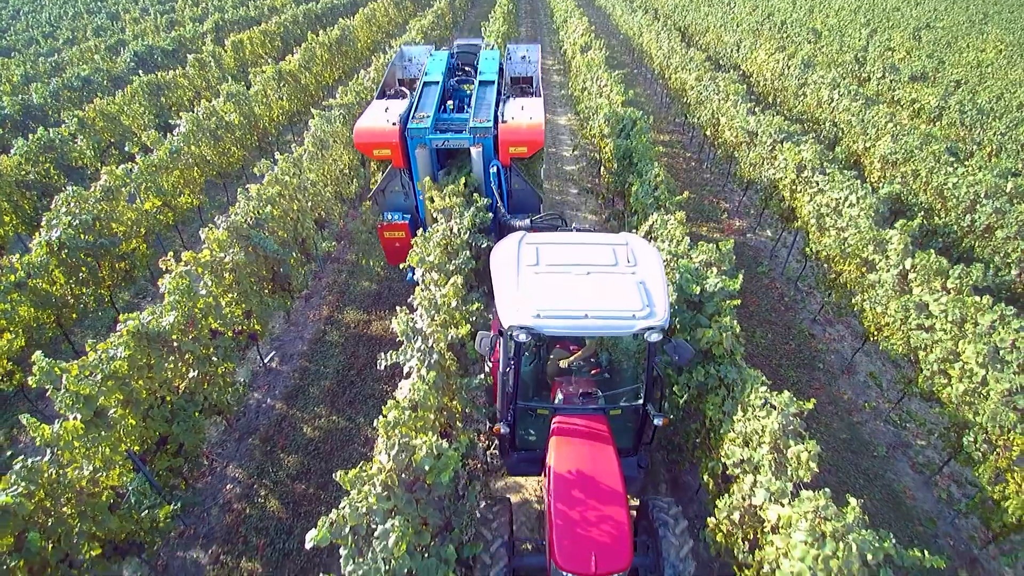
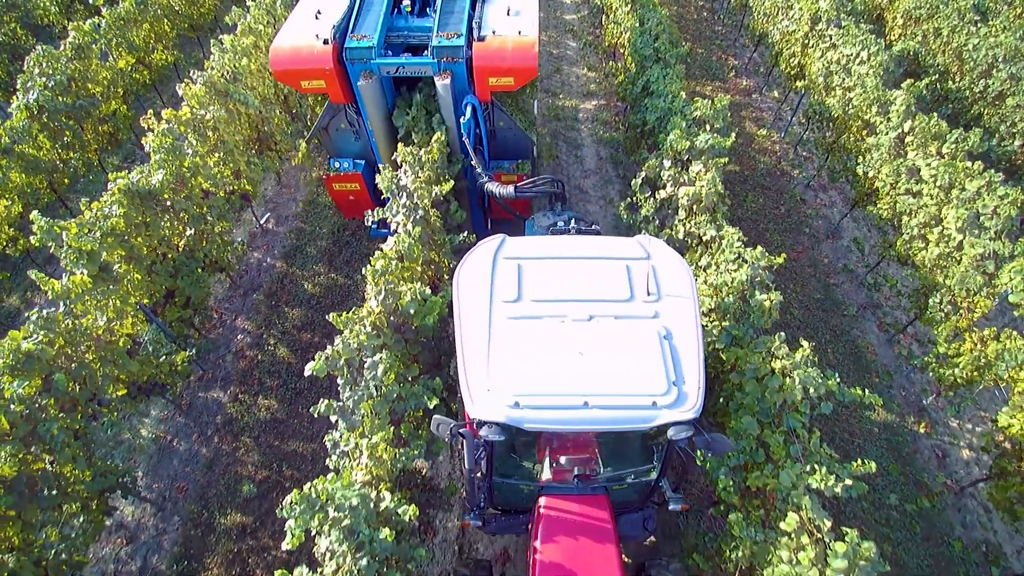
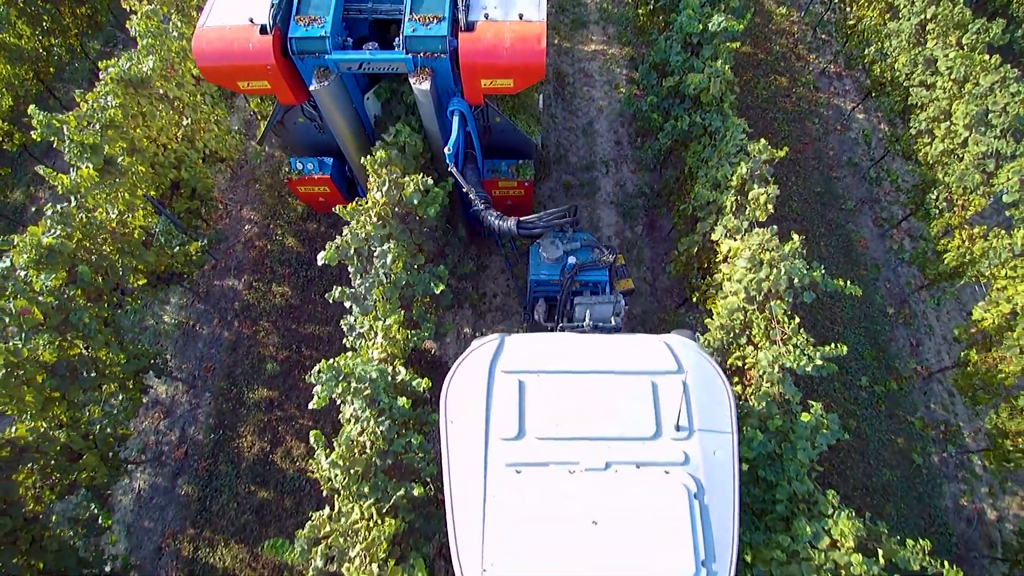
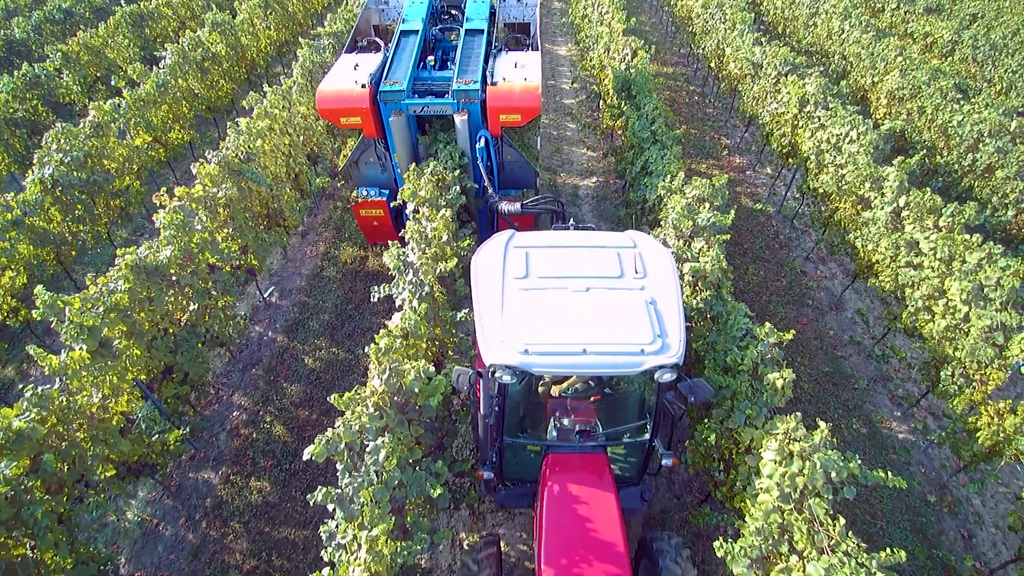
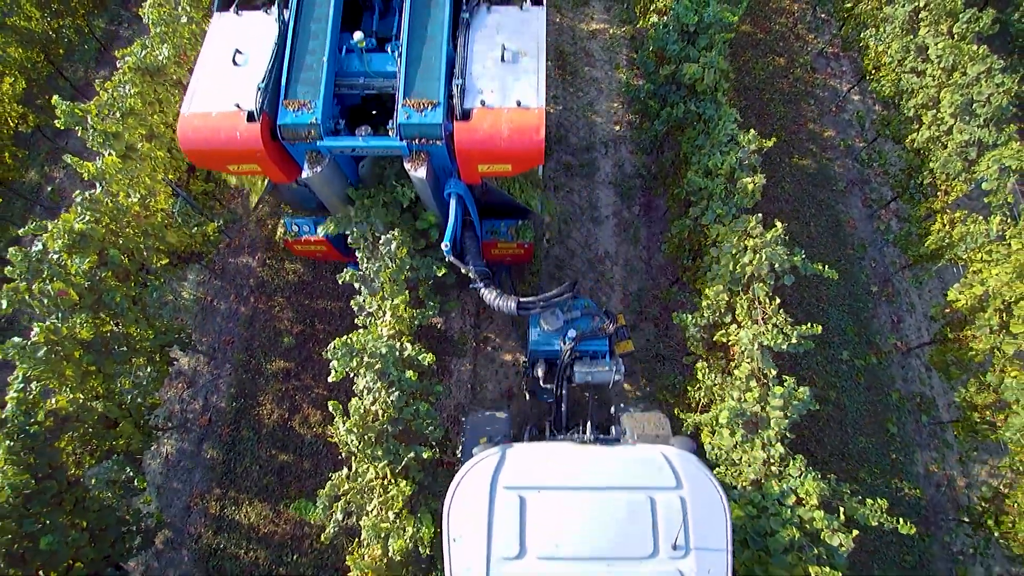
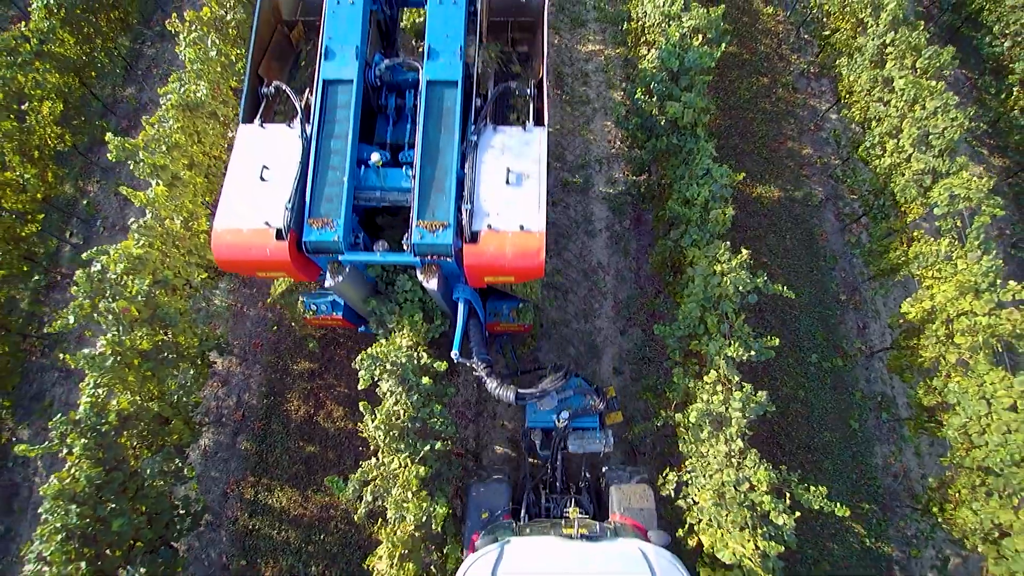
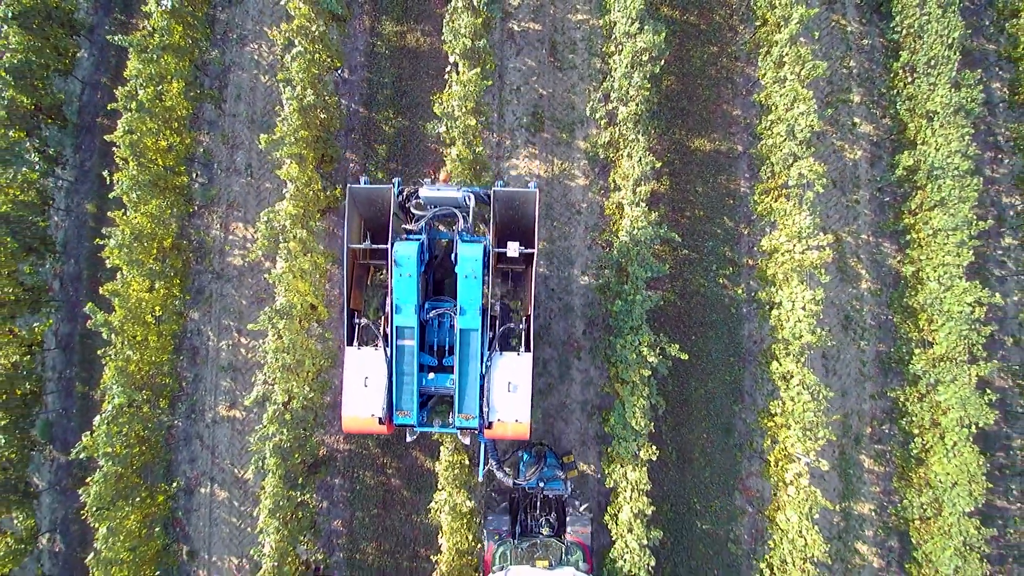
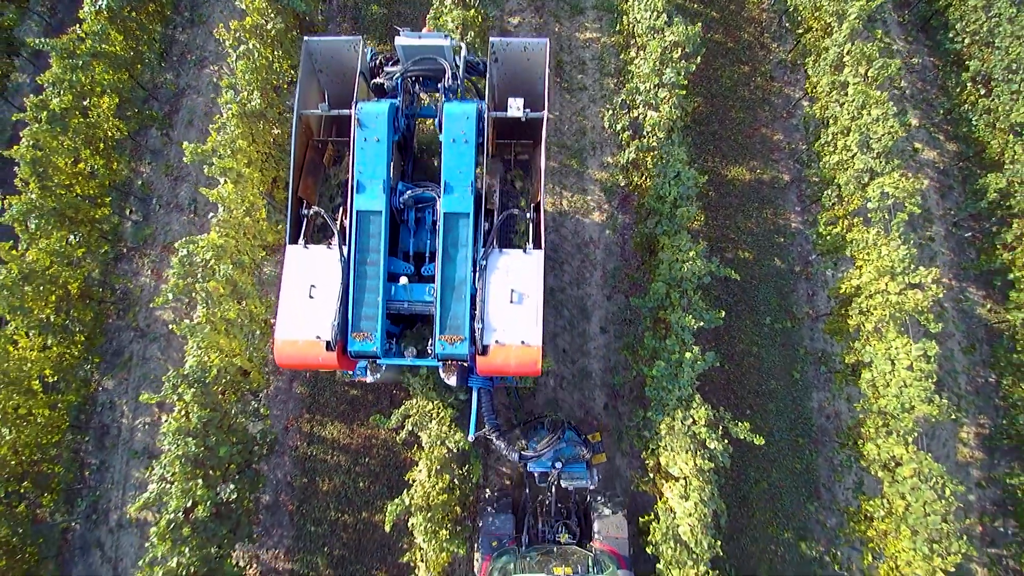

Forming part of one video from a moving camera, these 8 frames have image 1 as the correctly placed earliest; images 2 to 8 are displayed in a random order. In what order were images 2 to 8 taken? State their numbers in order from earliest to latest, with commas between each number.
4, 2, 3, 5, 6, 8, 7
